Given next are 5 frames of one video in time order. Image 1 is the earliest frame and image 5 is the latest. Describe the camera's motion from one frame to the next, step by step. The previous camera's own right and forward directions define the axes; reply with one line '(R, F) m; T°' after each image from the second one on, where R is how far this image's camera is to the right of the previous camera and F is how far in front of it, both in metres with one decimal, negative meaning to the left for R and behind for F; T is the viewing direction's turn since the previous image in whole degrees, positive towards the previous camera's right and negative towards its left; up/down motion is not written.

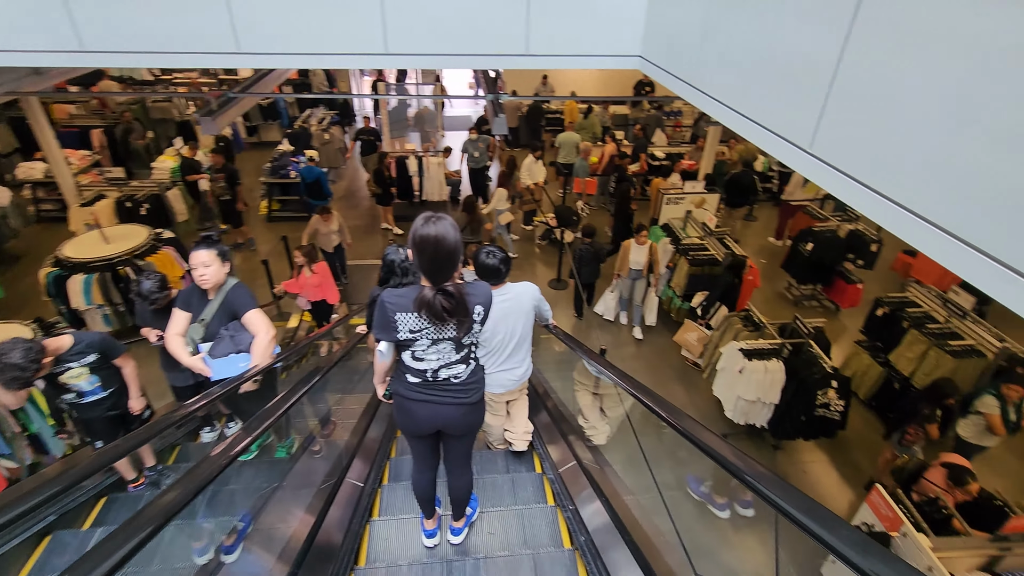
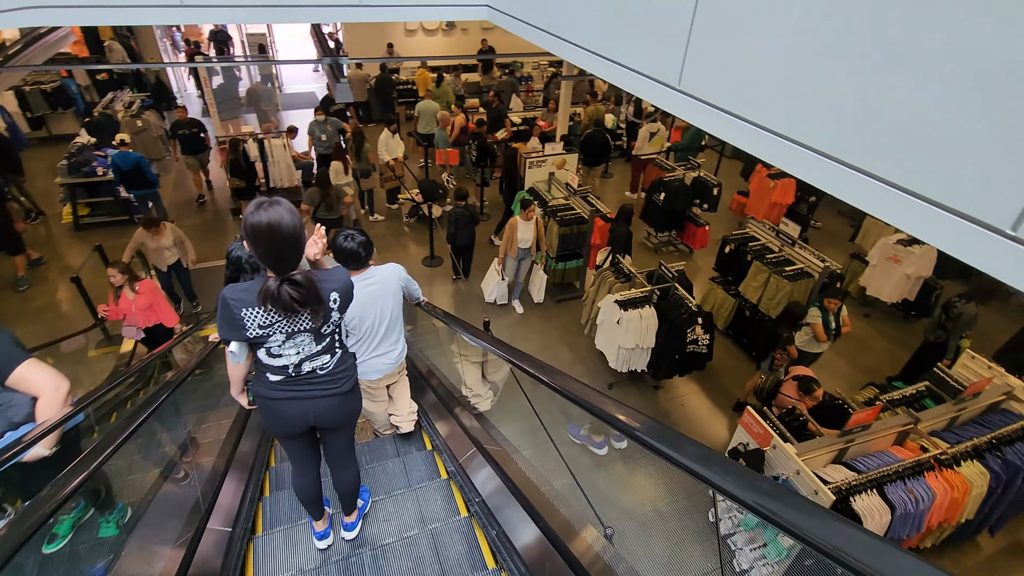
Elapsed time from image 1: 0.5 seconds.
(0.0, +0.2) m; +13°
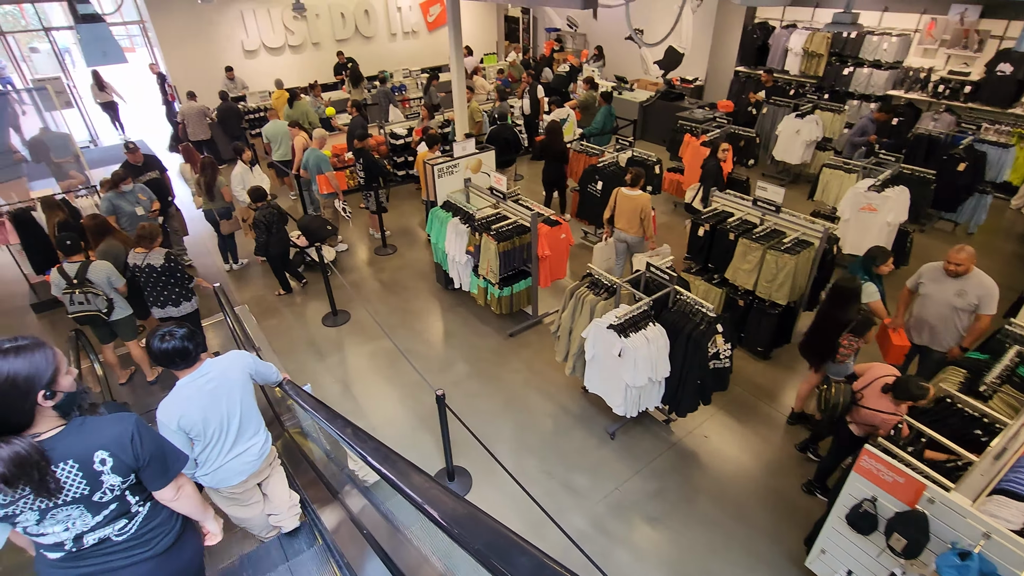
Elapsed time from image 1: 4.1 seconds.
(-0.3, +1.6) m; +11°
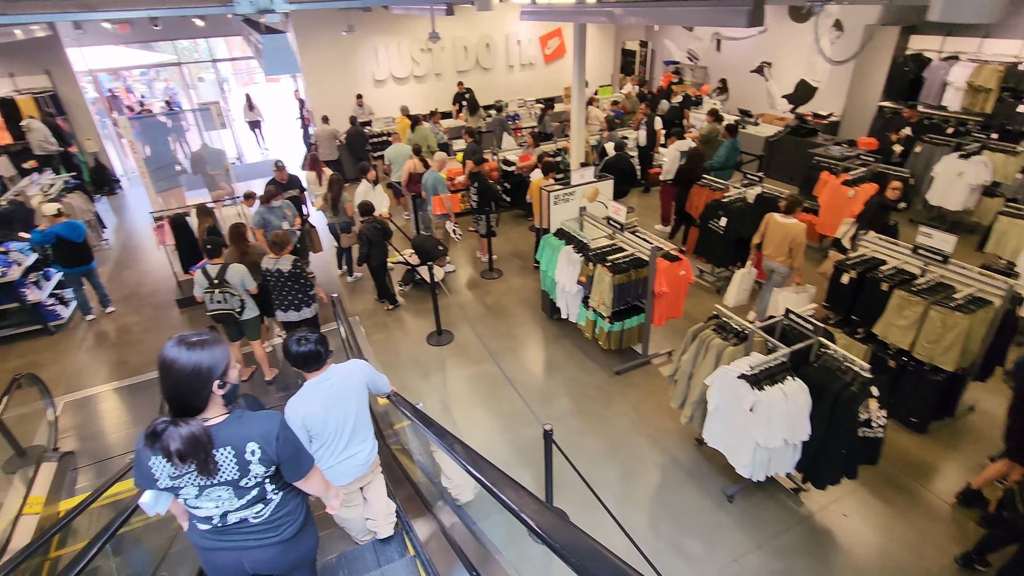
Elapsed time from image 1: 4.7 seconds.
(-0.2, +0.2) m; -10°
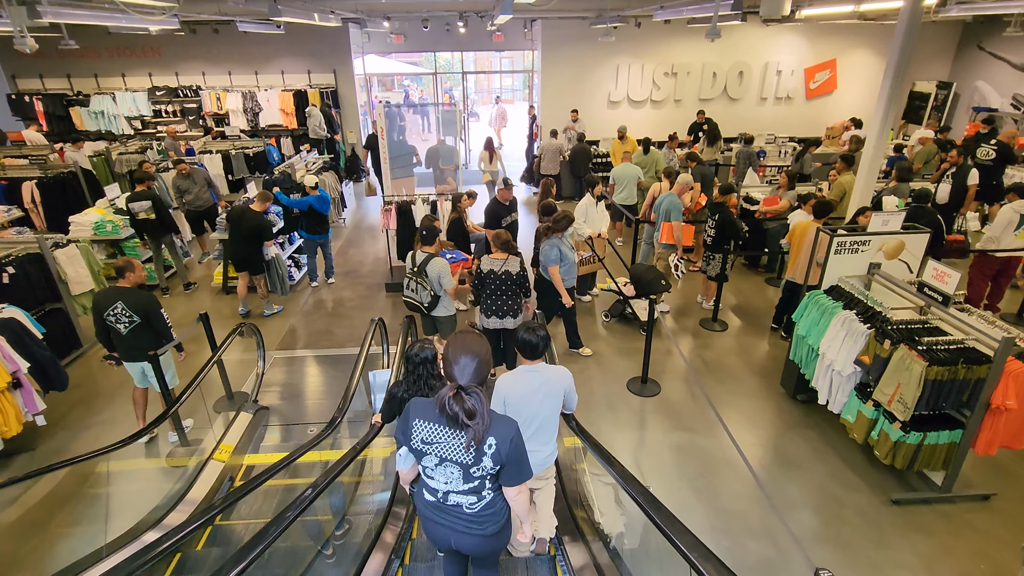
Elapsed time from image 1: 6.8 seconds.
(-0.5, +0.8) m; -19°
